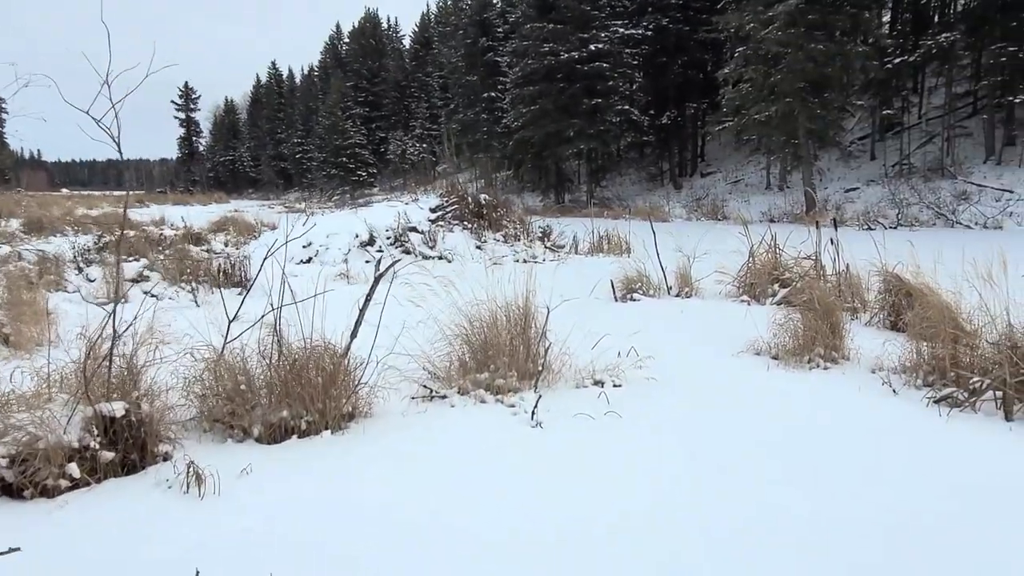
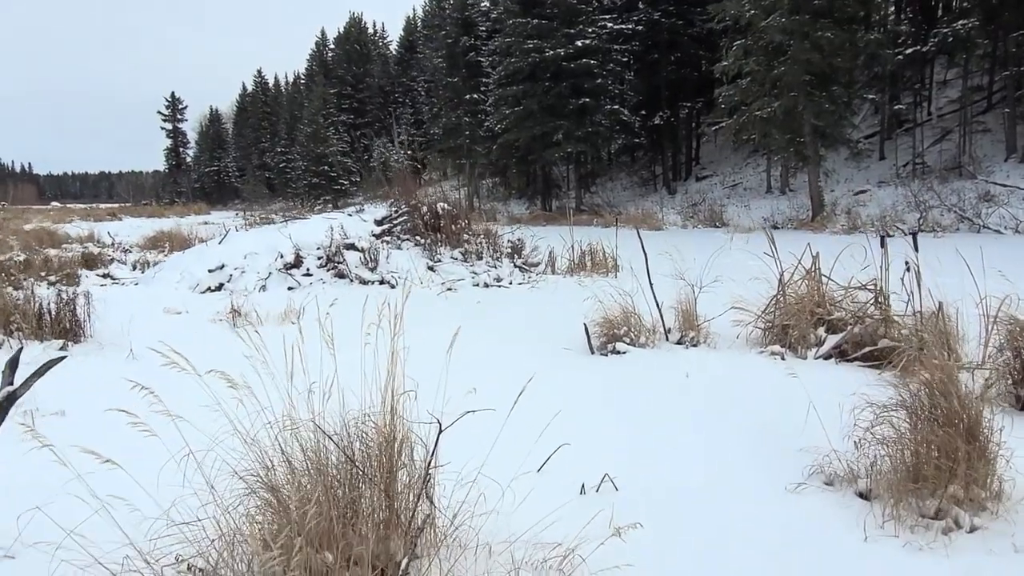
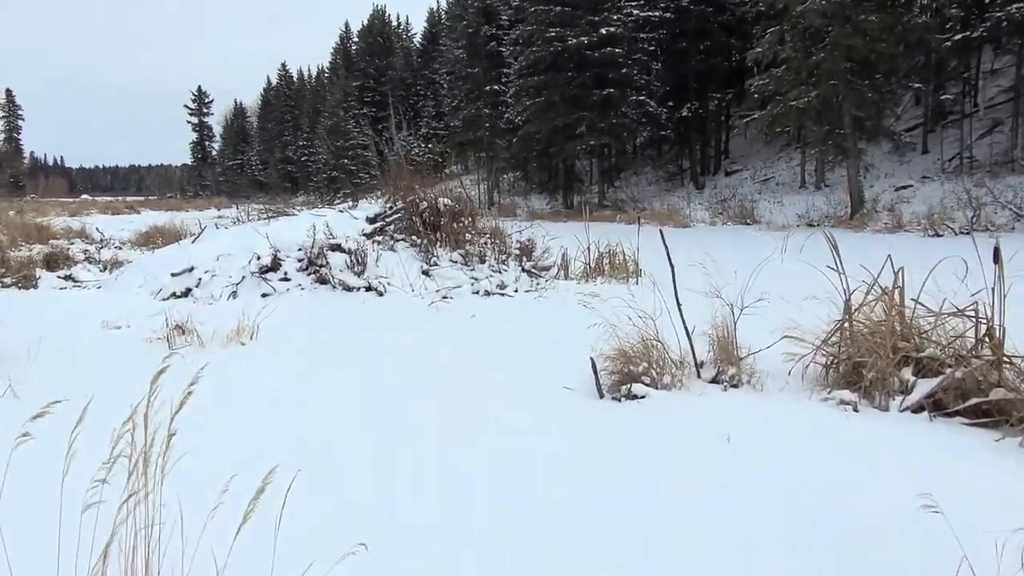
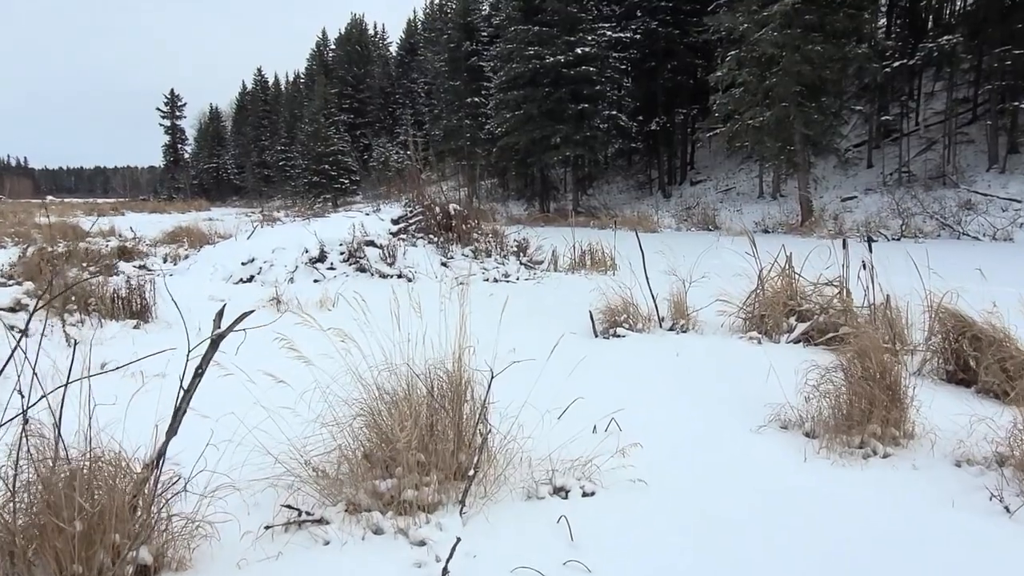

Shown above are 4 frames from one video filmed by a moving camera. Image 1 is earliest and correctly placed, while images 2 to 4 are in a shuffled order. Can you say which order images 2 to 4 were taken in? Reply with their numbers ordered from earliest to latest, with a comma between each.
4, 2, 3
